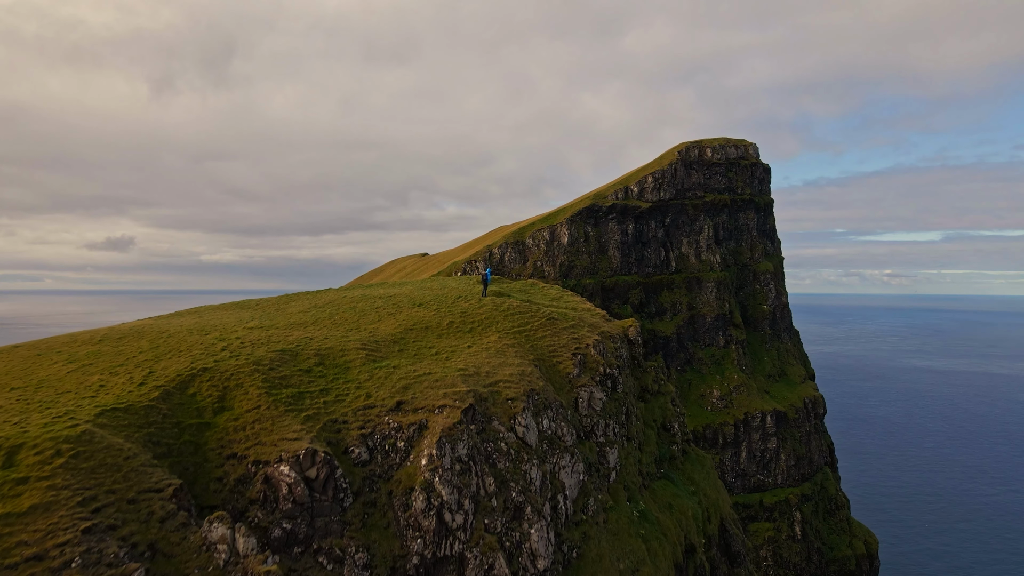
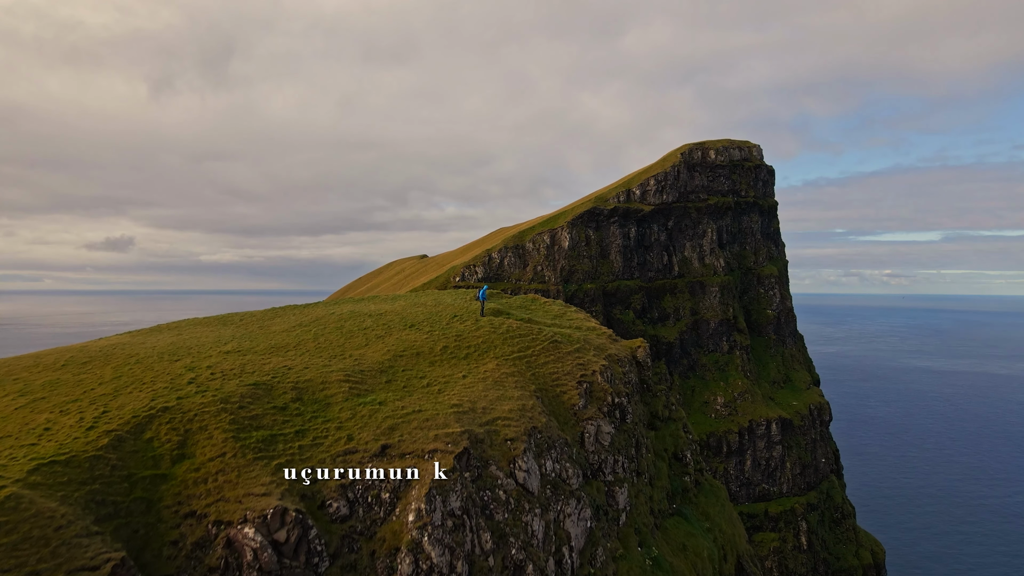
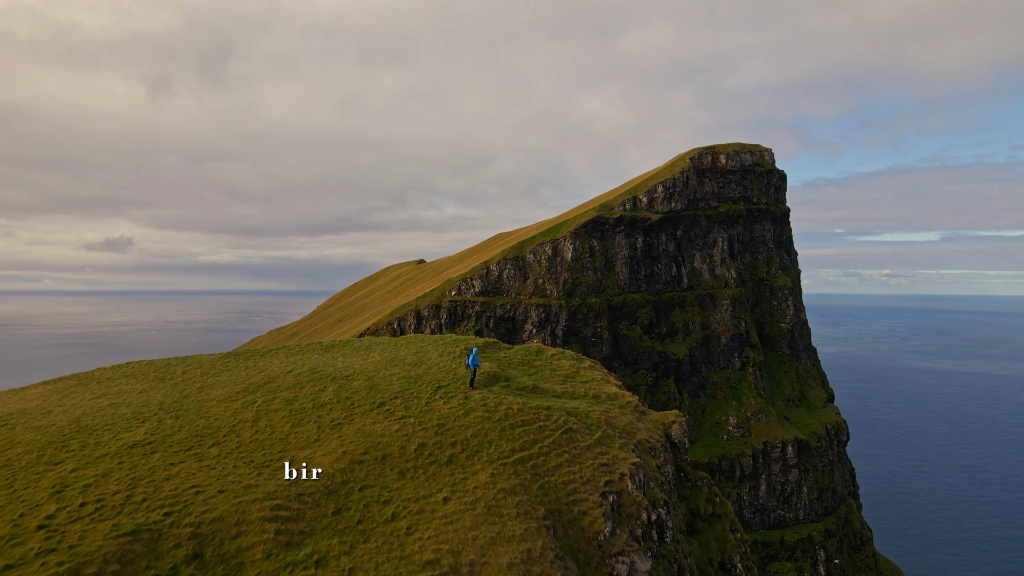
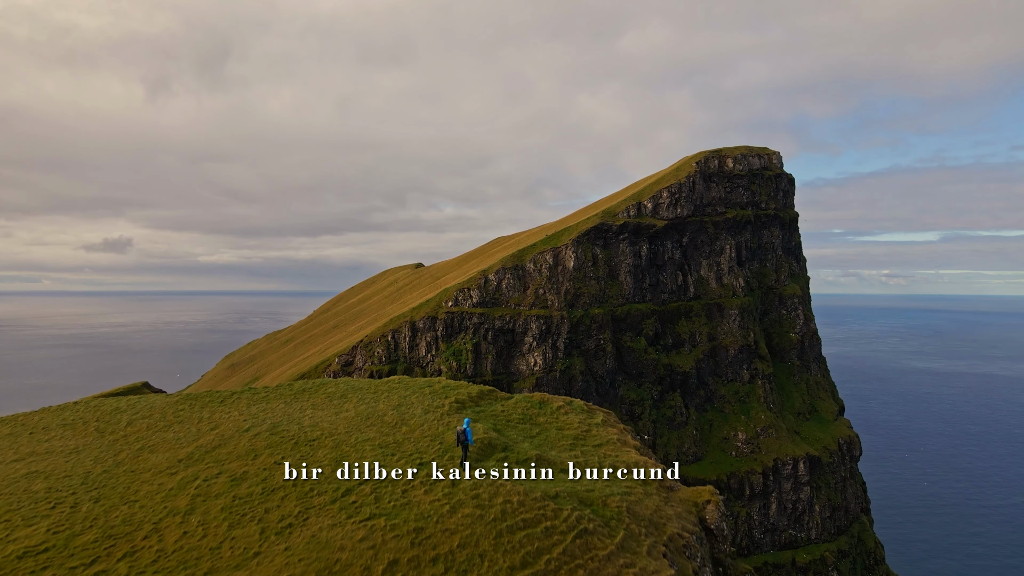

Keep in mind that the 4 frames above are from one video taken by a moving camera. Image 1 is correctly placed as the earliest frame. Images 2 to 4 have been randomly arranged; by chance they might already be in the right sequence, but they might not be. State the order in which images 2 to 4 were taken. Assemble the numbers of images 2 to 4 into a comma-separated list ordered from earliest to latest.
2, 3, 4
